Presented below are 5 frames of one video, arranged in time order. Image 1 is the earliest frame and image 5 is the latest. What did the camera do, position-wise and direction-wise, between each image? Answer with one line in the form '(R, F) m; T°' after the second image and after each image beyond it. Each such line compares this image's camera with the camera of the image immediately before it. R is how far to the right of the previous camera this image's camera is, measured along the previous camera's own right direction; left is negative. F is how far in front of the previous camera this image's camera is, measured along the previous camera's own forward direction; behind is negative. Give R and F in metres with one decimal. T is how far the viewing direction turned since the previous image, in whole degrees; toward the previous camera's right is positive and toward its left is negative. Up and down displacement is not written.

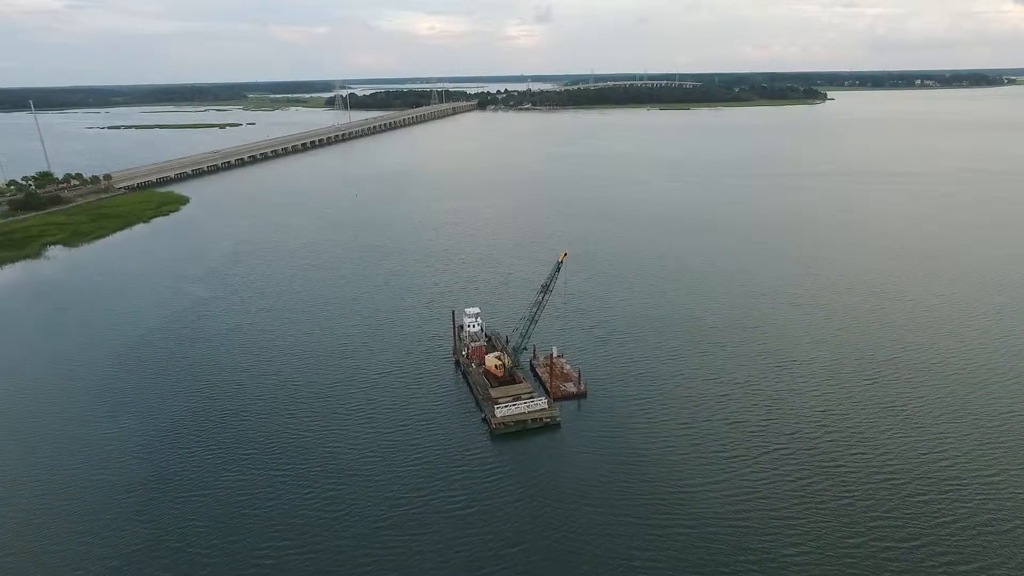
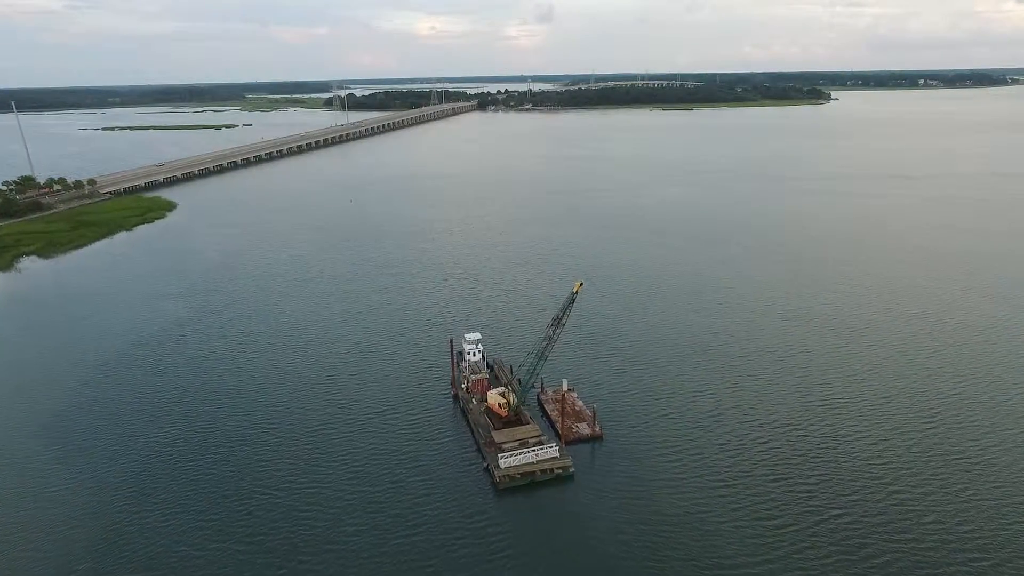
(-0.3, +3.9) m; 0°
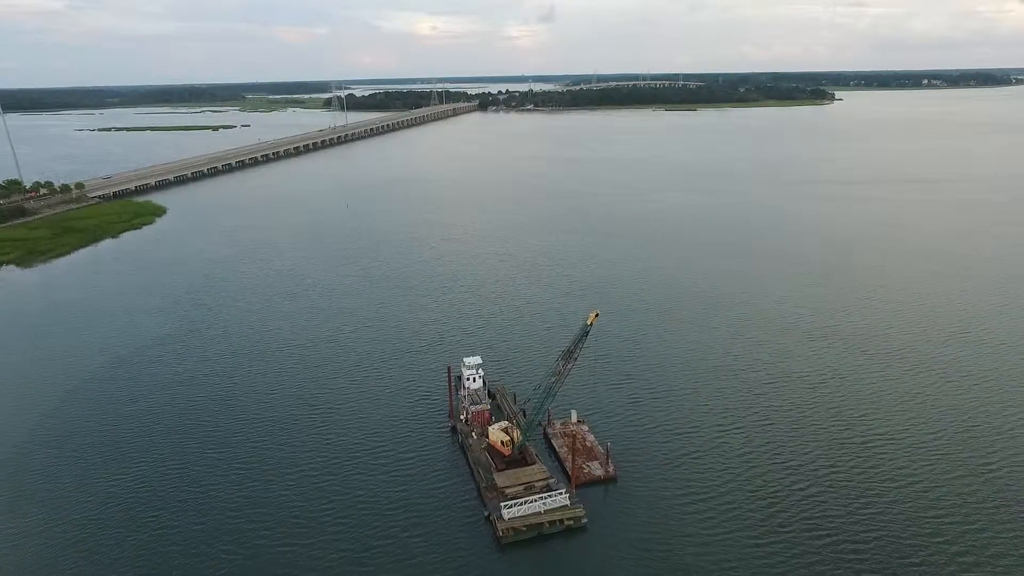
(-0.1, +3.0) m; 0°
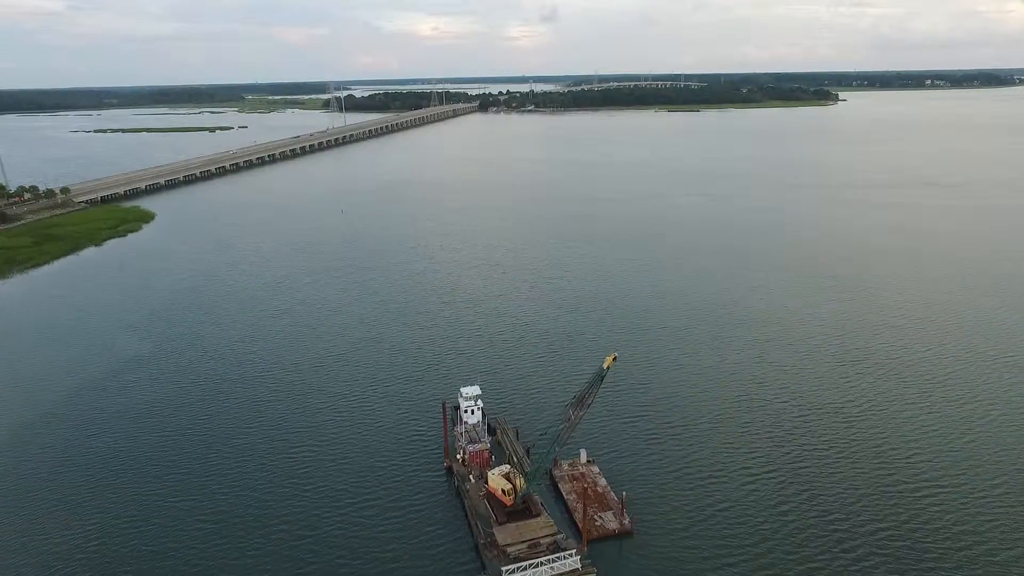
(-0.1, +3.1) m; 0°
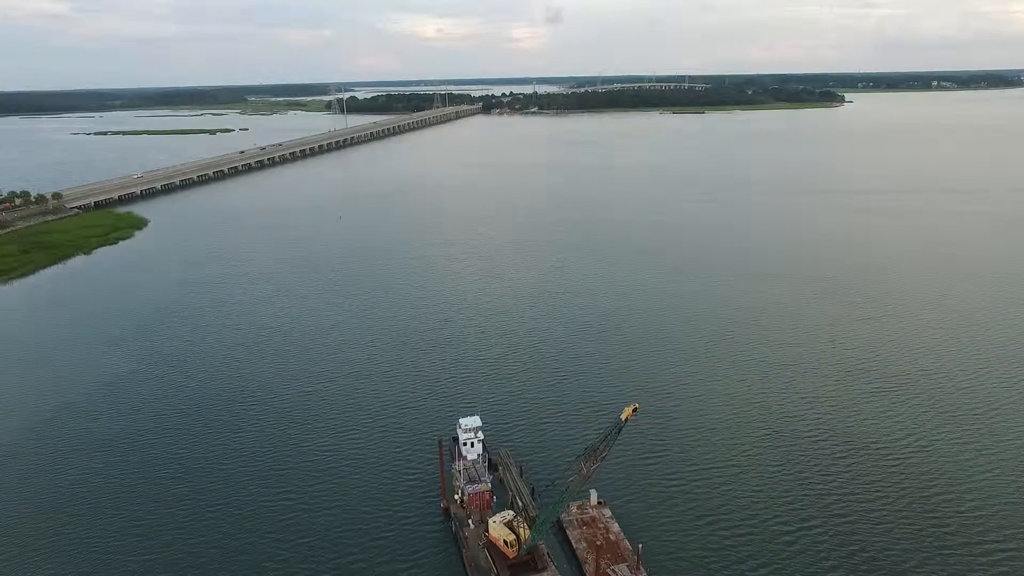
(0.0, +2.4) m; 0°
